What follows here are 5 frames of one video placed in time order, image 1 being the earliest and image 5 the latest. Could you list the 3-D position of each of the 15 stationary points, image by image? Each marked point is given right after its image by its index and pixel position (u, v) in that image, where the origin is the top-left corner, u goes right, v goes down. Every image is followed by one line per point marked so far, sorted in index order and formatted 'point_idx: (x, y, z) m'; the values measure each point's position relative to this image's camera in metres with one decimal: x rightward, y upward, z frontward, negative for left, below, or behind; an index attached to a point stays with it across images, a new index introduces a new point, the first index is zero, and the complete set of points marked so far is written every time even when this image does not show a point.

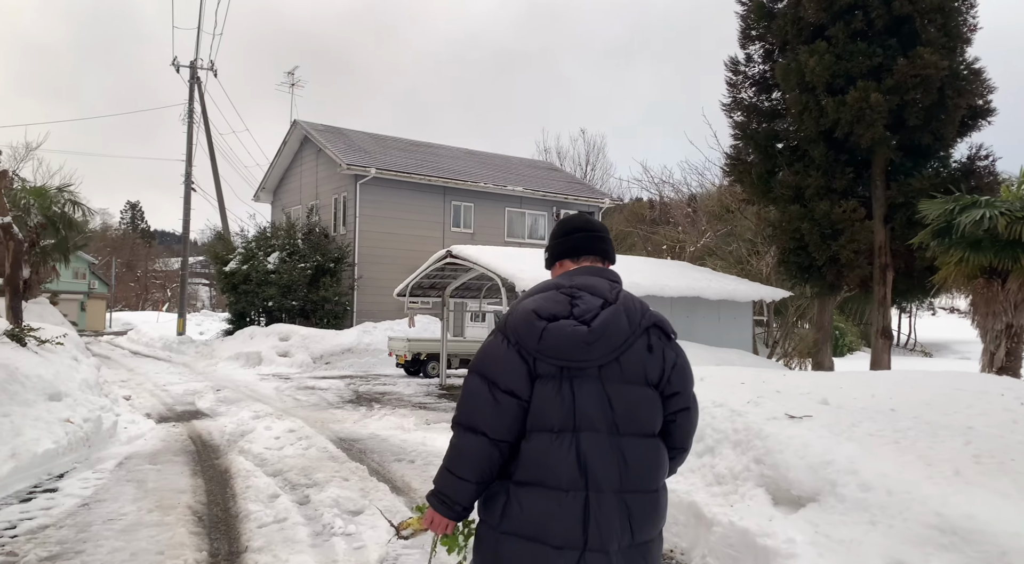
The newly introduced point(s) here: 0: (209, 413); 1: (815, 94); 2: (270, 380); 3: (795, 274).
0: (-4.4, -1.9, +11.0) m
1: (+4.5, +2.8, +10.9) m
2: (-5.0, -2.1, +15.5) m
3: (+4.5, +0.1, +11.8) m
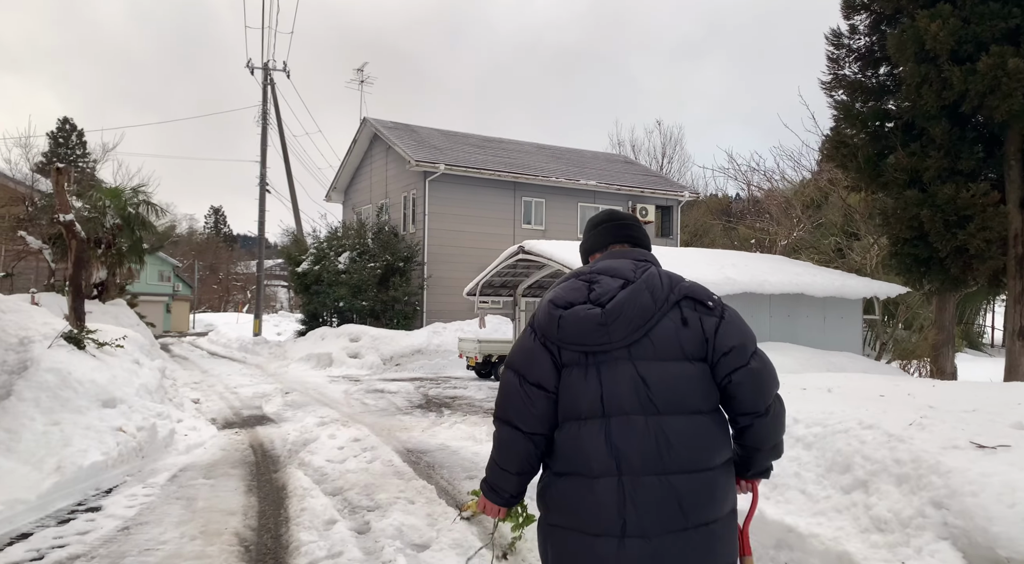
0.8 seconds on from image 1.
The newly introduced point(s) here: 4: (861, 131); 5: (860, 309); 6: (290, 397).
0: (-3.3, -1.9, +10.5) m
1: (+5.5, +2.8, +9.6) m
2: (-3.5, -2.0, +15.1) m
3: (+5.6, +0.2, +10.5) m
4: (+5.3, +2.3, +11.5) m
5: (+4.8, -0.4, +10.4) m
6: (-3.9, -2.0, +12.9) m
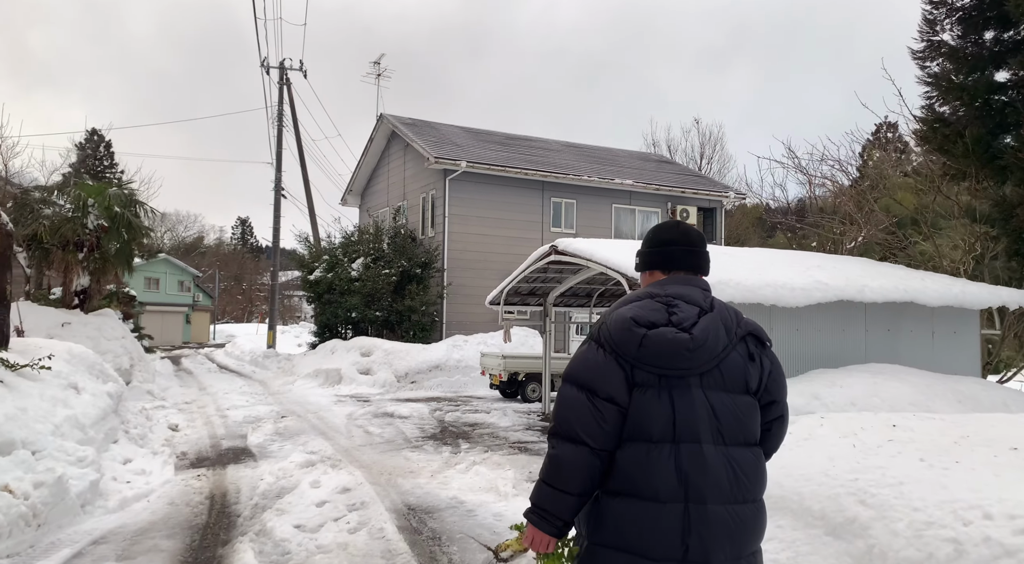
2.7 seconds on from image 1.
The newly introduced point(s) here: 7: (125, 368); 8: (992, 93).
0: (-3.0, -2.0, +8.7) m
1: (+5.8, +2.8, +7.6) m
2: (-3.0, -2.2, +13.3) m
3: (+6.0, +0.1, +8.4) m
4: (+5.7, +2.3, +9.4) m
5: (+5.2, -0.4, +8.3) m
6: (-3.4, -2.1, +11.1) m
7: (-7.1, -1.6, +13.6) m
8: (+6.0, +2.4, +9.4) m
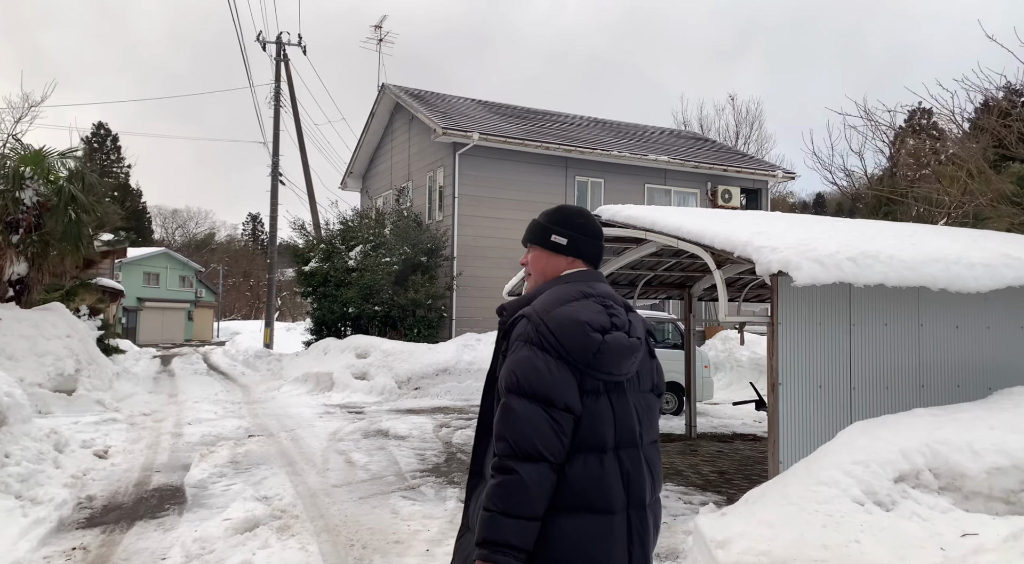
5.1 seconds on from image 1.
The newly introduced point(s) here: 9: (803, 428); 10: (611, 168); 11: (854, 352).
0: (-2.7, -1.8, +6.4) m
1: (+6.1, +3.0, +5.1) m
2: (-2.6, -2.0, +11.0) m
3: (+6.2, +0.3, +5.9) m
4: (+6.0, +2.4, +6.9) m
5: (+5.4, -0.2, +5.8) m
6: (-3.1, -1.9, +8.8) m
7: (-6.7, -1.4, +11.3) m
8: (+6.3, +2.6, +6.8) m
9: (+2.0, -1.0, +5.2) m
10: (+2.4, +2.8, +18.2) m
11: (+2.4, -0.5, +5.3) m
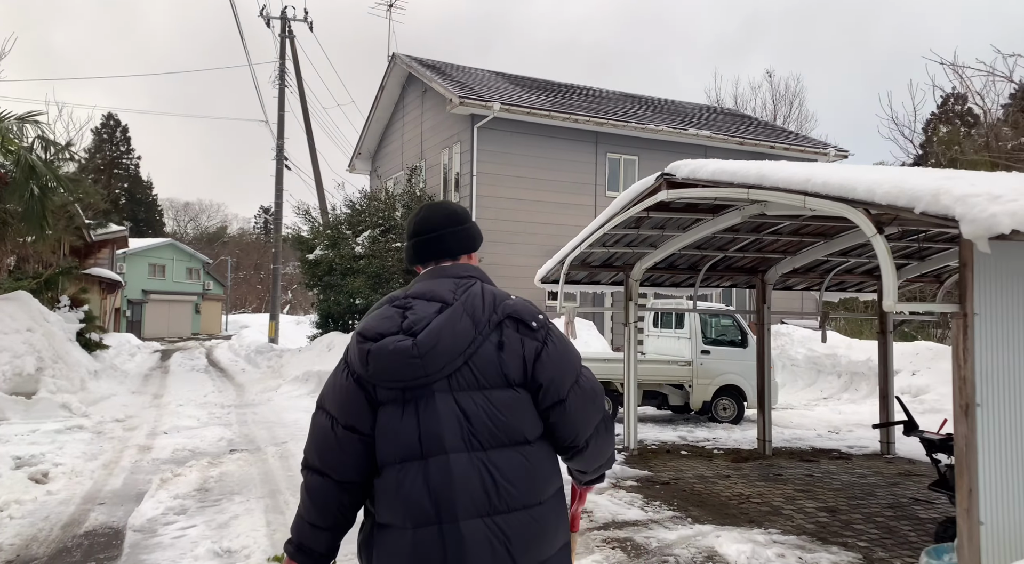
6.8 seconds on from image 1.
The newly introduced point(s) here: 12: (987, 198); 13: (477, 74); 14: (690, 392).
0: (-2.4, -1.6, +4.7) m
1: (+6.4, +3.1, +3.3) m
2: (-2.2, -1.8, +9.3) m
3: (+6.6, +0.5, +4.1) m
4: (+6.4, +2.6, +5.1) m
5: (+5.8, -0.1, +4.0) m
6: (-2.7, -1.7, +7.1) m
7: (-6.3, -1.2, +9.7) m
8: (+6.6, +2.7, +5.0) m
9: (+2.3, -0.9, +3.5) m
10: (+2.9, +3.0, +16.5) m
11: (+2.7, -0.4, +3.6) m
12: (+2.0, +0.3, +3.1) m
13: (-0.8, +4.9, +17.7) m
14: (+2.4, -1.5, +9.9) m
